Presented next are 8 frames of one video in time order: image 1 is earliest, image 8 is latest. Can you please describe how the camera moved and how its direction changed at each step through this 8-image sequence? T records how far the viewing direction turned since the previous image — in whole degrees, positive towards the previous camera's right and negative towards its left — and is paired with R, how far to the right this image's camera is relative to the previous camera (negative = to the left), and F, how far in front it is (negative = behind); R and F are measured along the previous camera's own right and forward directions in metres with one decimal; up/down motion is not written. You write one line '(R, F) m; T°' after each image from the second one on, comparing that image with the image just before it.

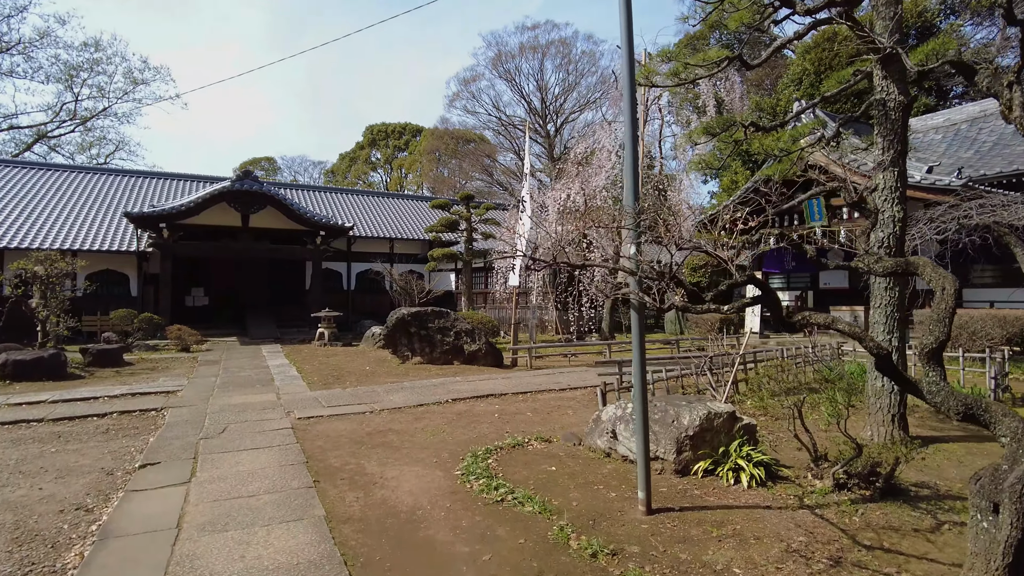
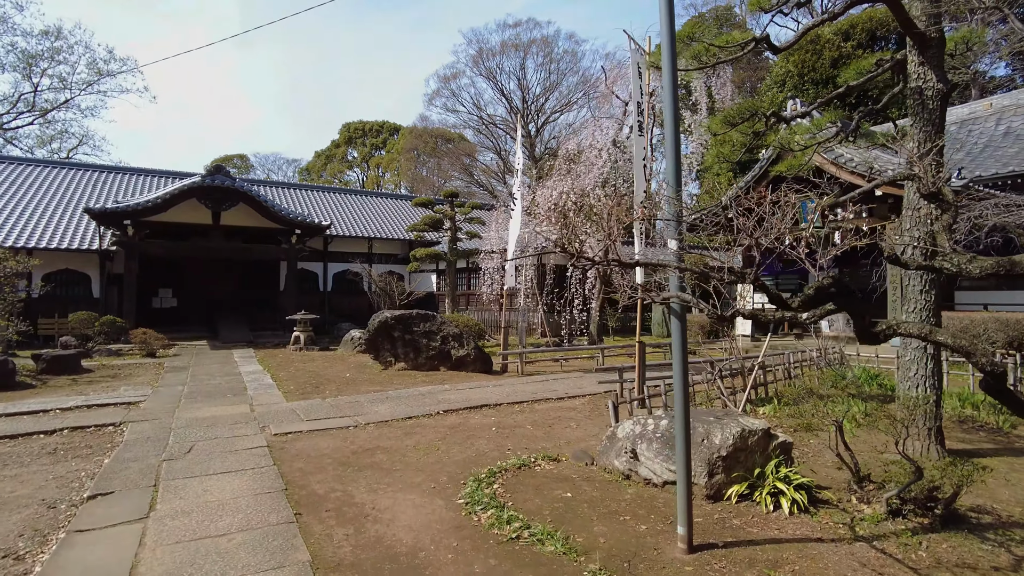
(-0.3, +0.6) m; +2°
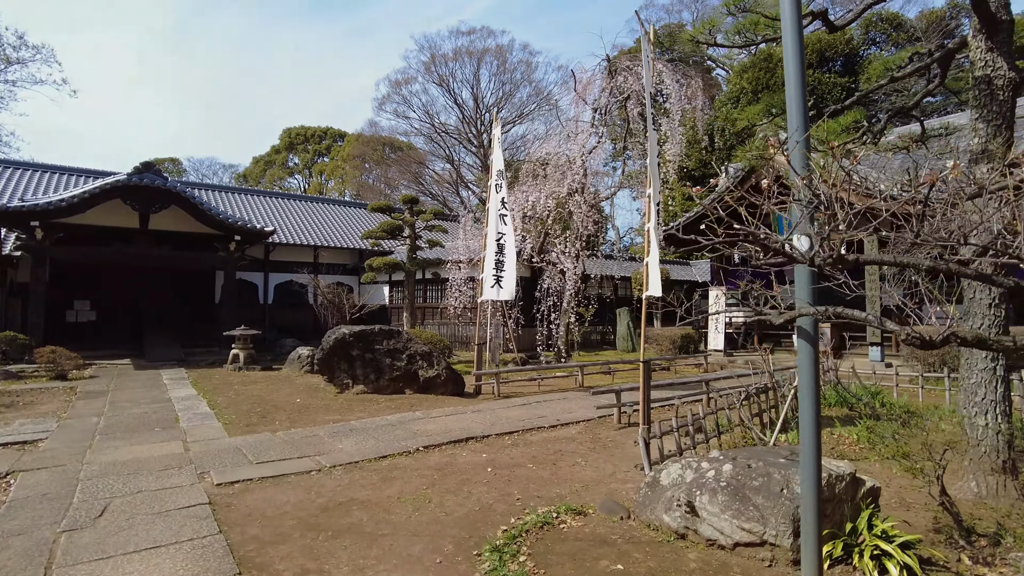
(-0.5, +1.0) m; +6°
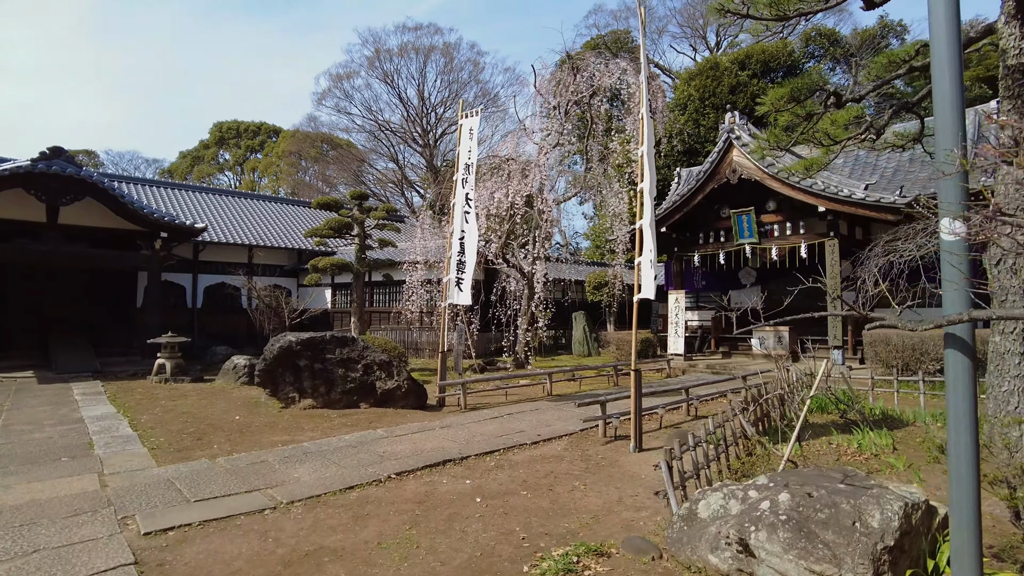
(-0.4, +0.7) m; +6°
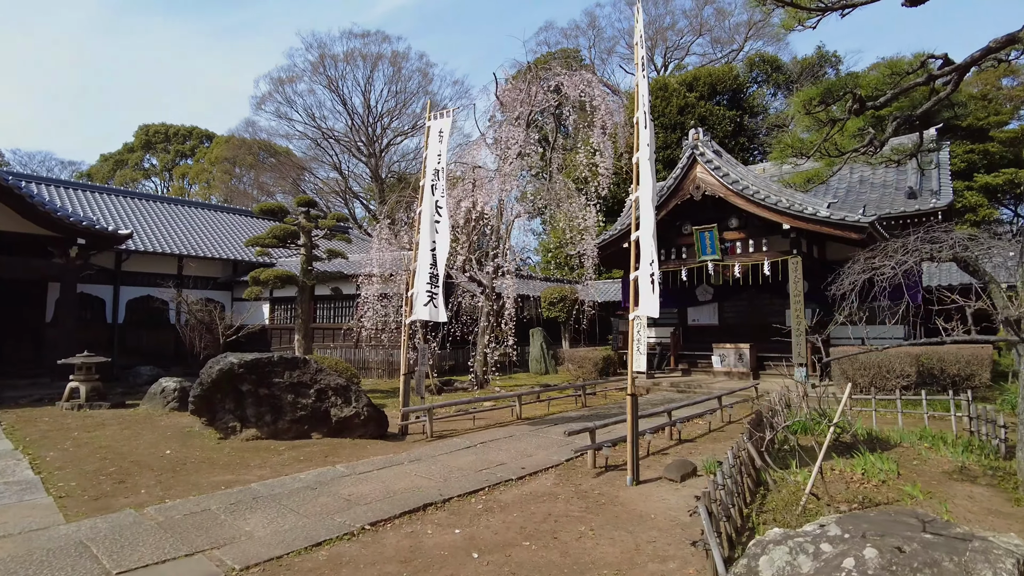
(-0.4, +0.7) m; +6°
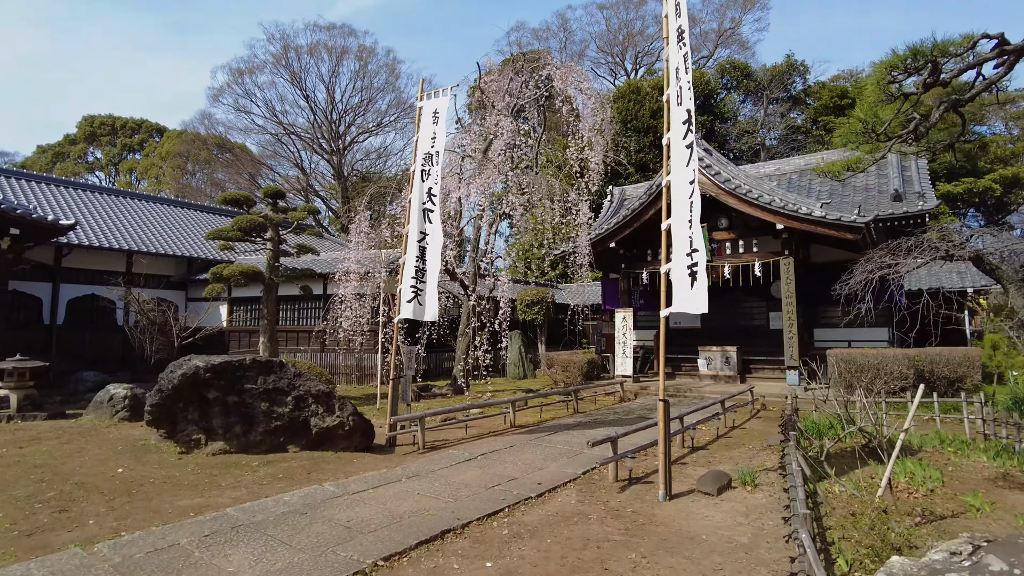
(-0.5, +0.7) m; +4°
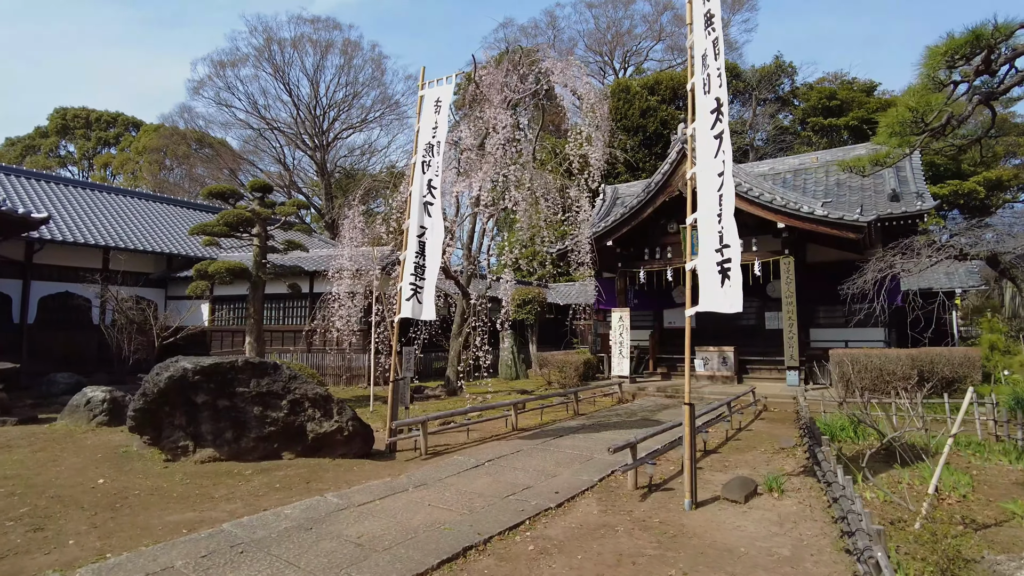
(-0.3, +0.3) m; +2°
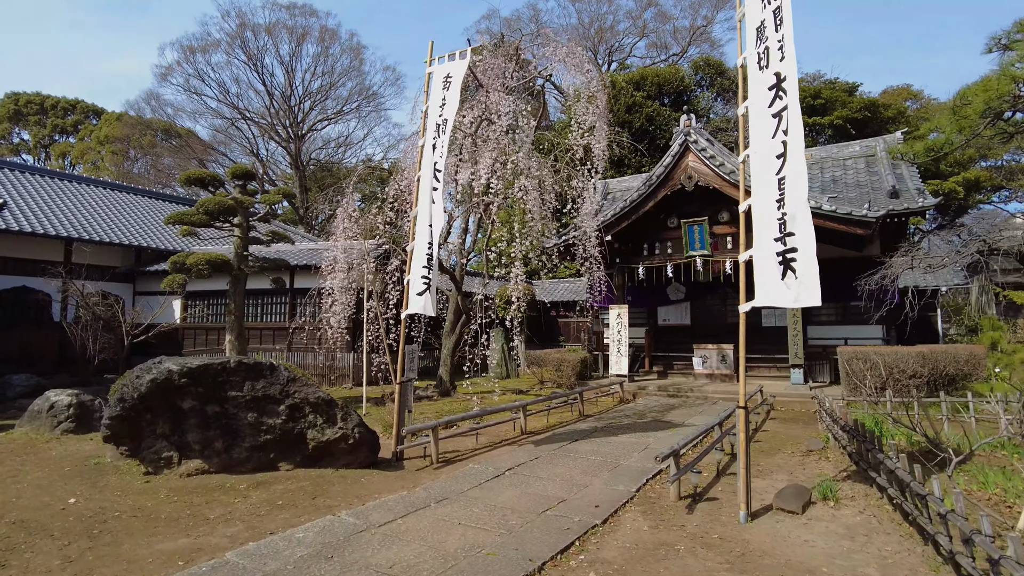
(-0.5, +0.5) m; +3°
